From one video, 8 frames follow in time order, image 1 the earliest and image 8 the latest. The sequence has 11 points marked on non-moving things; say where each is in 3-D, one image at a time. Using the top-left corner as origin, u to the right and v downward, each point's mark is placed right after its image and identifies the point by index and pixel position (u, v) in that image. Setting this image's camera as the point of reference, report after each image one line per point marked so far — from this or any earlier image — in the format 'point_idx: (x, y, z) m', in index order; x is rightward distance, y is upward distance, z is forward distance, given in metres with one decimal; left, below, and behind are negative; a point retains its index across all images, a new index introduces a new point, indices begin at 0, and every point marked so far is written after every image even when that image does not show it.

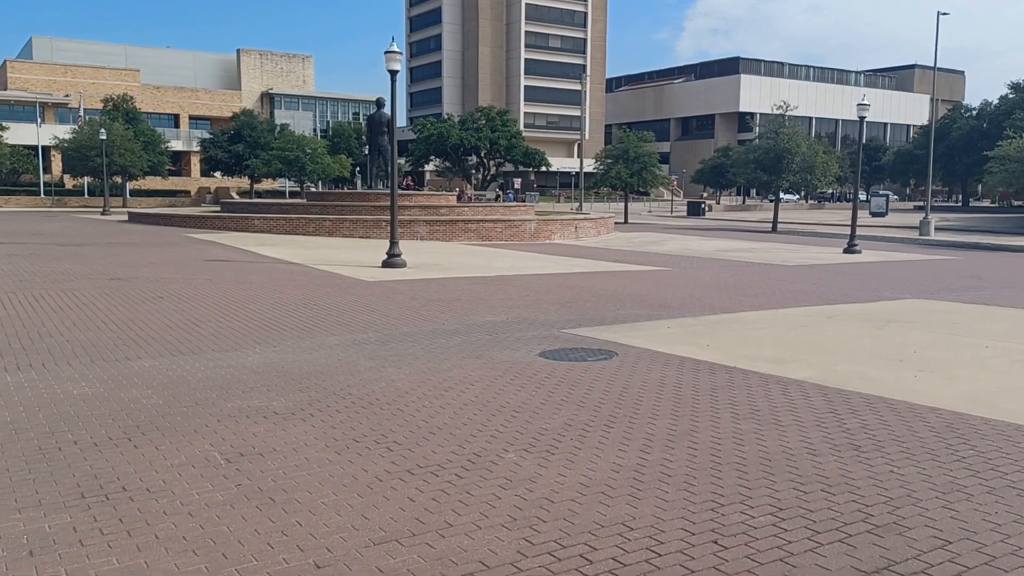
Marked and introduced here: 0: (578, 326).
0: (+0.9, -0.5, +11.8) m
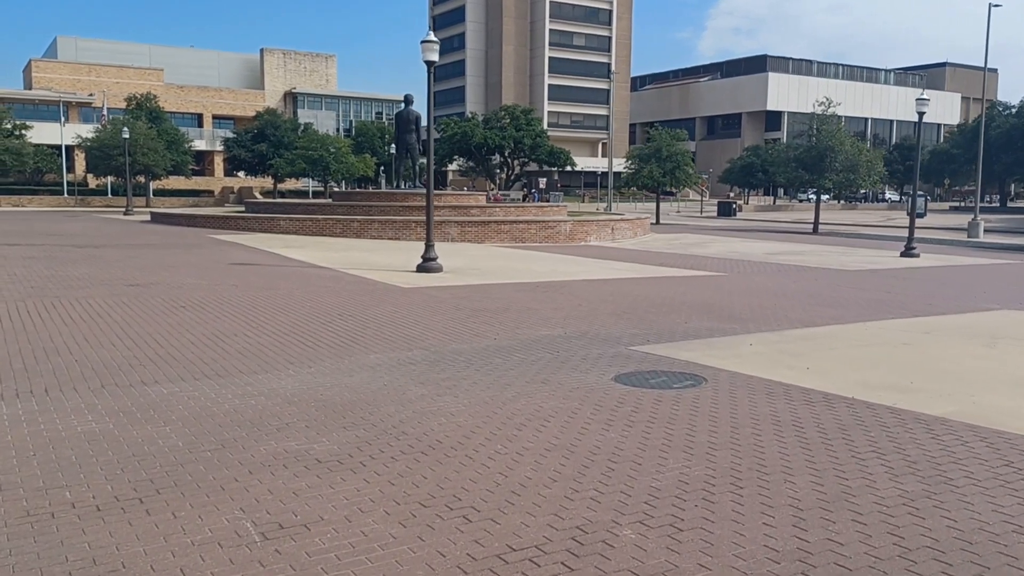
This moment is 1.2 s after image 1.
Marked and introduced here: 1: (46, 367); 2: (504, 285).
0: (+1.7, -0.7, +10.5) m
1: (-4.5, -0.8, +8.3) m
2: (-0.2, +0.1, +16.0) m
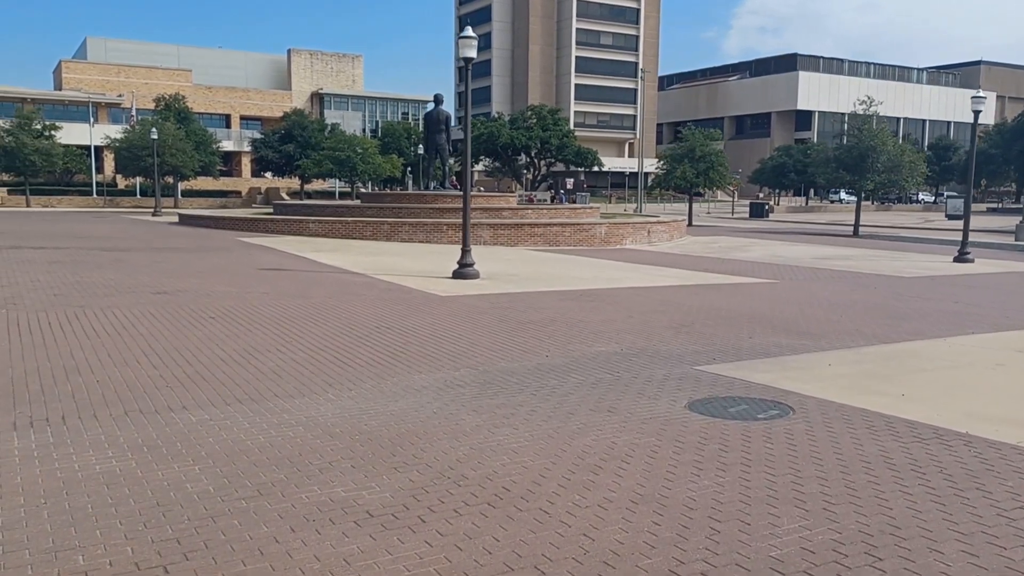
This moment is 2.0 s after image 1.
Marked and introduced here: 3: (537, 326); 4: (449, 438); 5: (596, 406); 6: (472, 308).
0: (+2.3, -0.8, +9.6) m
1: (-4.0, -0.9, +7.6) m
2: (+0.6, -0.1, +15.2) m
3: (+0.3, -0.5, +11.6) m
4: (-0.5, -1.1, +6.3) m
5: (+0.7, -1.0, +7.3) m
6: (-0.6, -0.3, +13.3) m
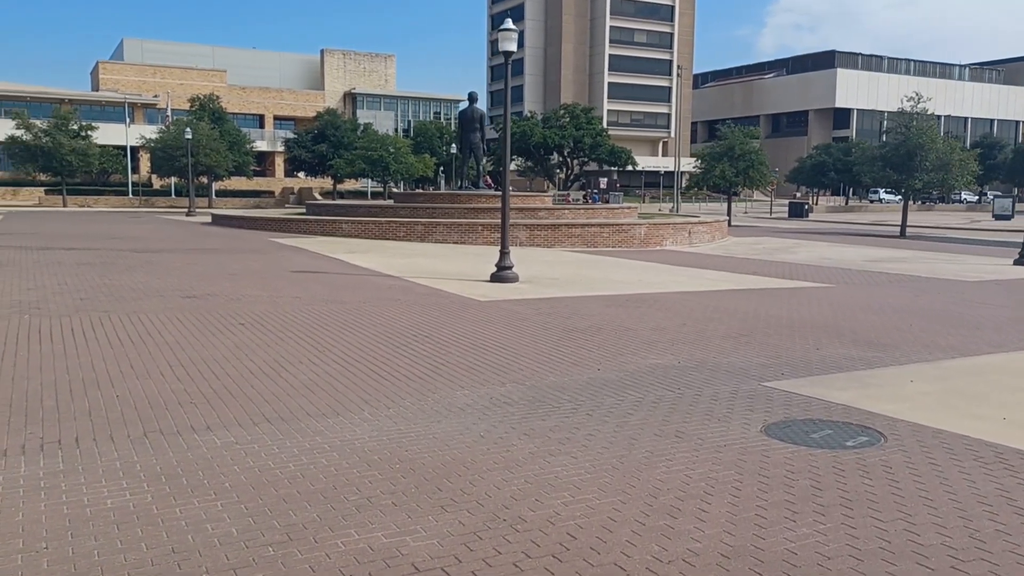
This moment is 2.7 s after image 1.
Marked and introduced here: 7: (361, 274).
0: (+2.8, -0.9, +8.8) m
1: (-3.5, -1.0, +7.0) m
2: (+1.3, -0.2, +14.4) m
3: (+0.9, -0.6, +10.9) m
4: (-0.1, -1.2, +5.6) m
5: (+1.2, -1.1, +6.6) m
6: (0.0, -0.4, +12.6) m
7: (-3.0, +0.3, +16.8) m
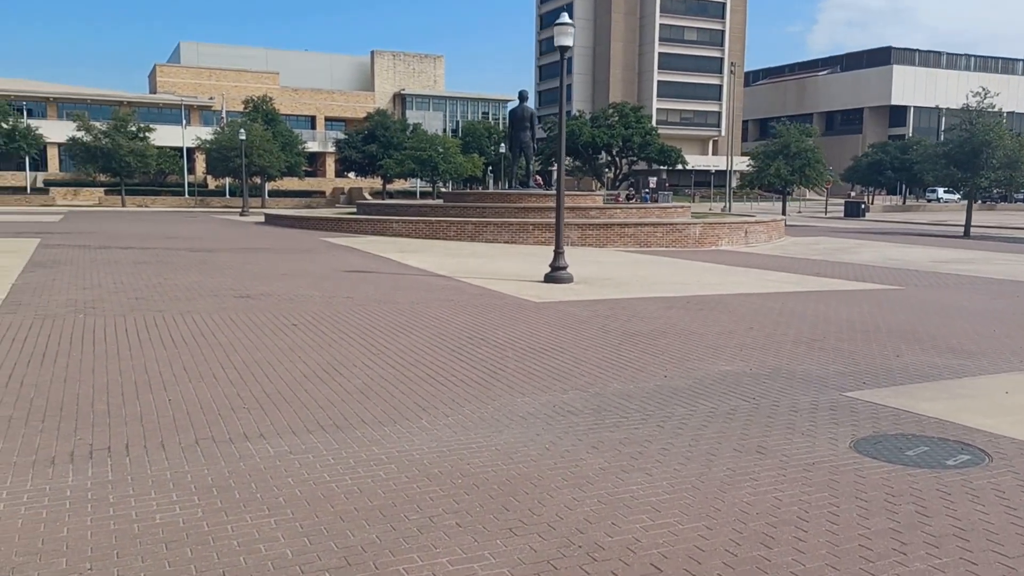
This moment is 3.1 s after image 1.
0: (+3.4, -0.9, +8.2) m
1: (-3.0, -1.0, +6.8) m
2: (+2.2, -0.2, +13.9) m
3: (+1.7, -0.6, +10.4) m
4: (+0.4, -1.2, +5.2) m
5: (+1.7, -1.1, +6.1) m
6: (+0.8, -0.4, +12.2) m
7: (-1.9, +0.3, +16.5) m
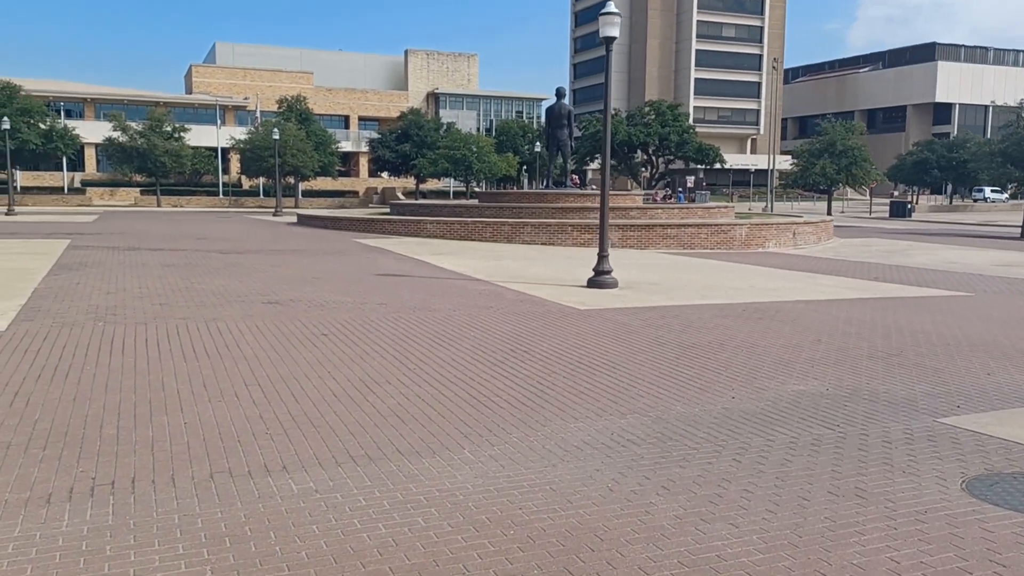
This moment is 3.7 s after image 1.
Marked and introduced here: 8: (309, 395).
0: (+3.8, -1.0, +7.3) m
1: (-2.6, -1.1, +6.1) m
2: (+2.9, -0.3, +13.0) m
3: (+2.2, -0.7, +9.6) m
4: (+0.7, -1.3, +4.4) m
5: (+2.0, -1.2, +5.3) m
6: (+1.4, -0.5, +11.3) m
7: (-1.2, +0.2, +15.8) m
8: (-1.7, -0.9, +7.2) m
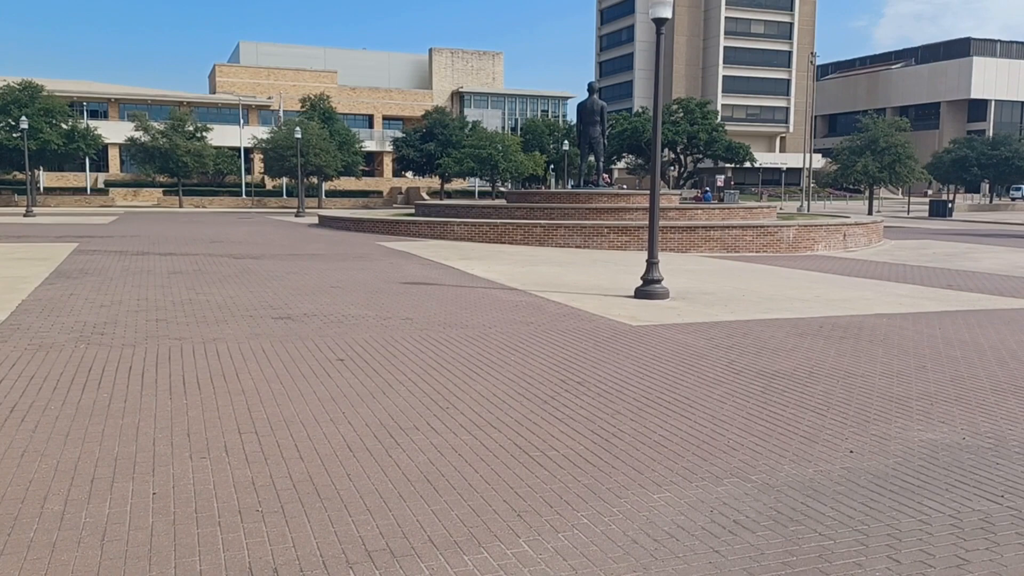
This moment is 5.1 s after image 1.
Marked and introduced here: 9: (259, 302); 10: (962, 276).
0: (+4.2, -1.2, +5.7) m
1: (-2.2, -1.2, +4.6) m
2: (+3.4, -0.5, +11.4) m
3: (+2.7, -0.9, +8.0) m
4: (+1.0, -1.5, +2.9) m
5: (+2.4, -1.4, +3.7) m
6: (+1.9, -0.7, +9.7) m
7: (-0.5, 0.0, +14.3) m
8: (-1.3, -1.1, +5.7) m
9: (-3.6, -0.2, +12.1) m
10: (+9.8, +0.2, +18.4) m
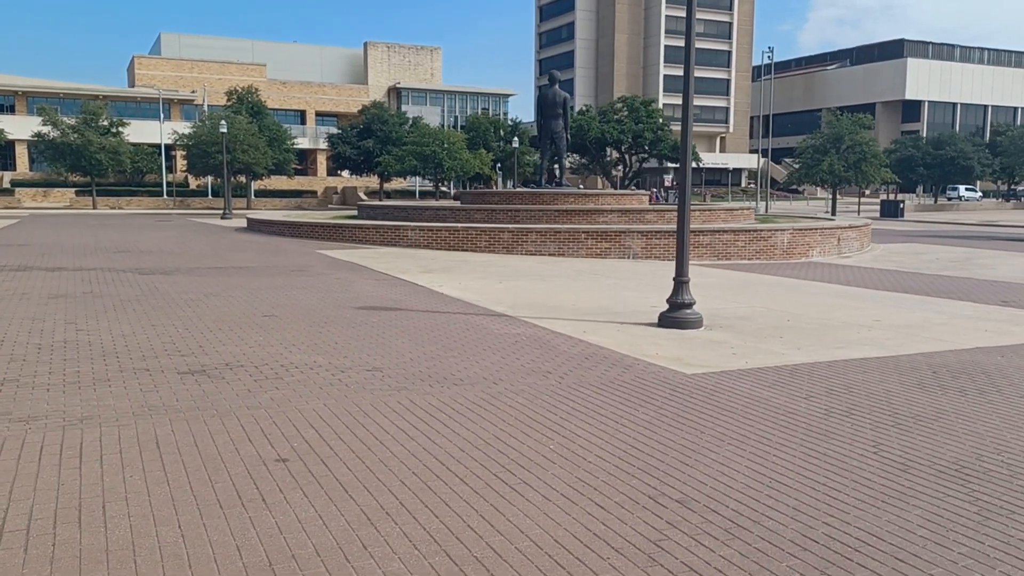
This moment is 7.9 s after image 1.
0: (+4.7, -1.5, +2.9) m
1: (-1.6, -1.6, +1.4) m
2: (+3.5, -0.8, +8.6) m
3: (+3.0, -1.2, +5.1) m
4: (+1.7, -1.8, -0.2) m
5: (+3.0, -1.7, +0.8) m
6: (+2.1, -1.0, +6.8) m
7: (-0.7, -0.3, +11.1) m
8: (-0.8, -1.5, +2.5) m
9: (-3.6, -0.6, +8.7) m
10: (+9.3, 0.0, +16.0) m
